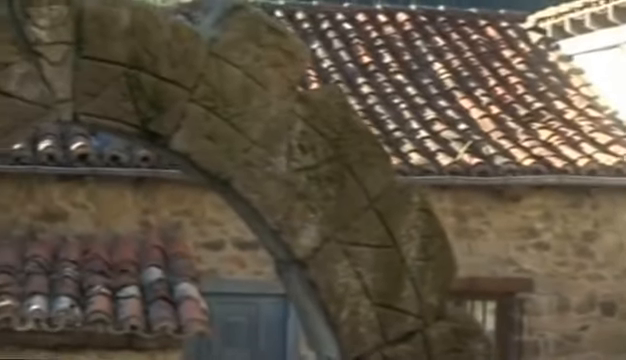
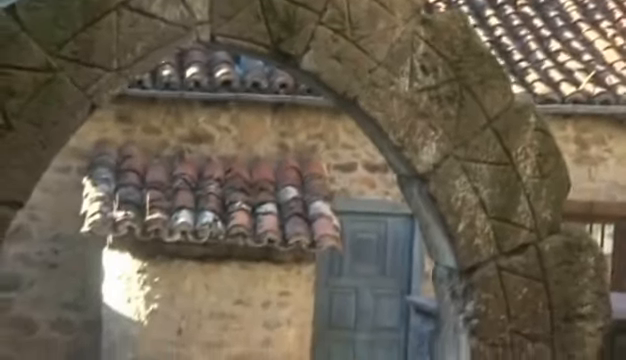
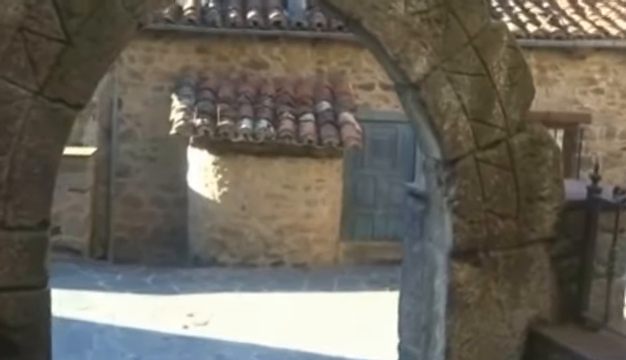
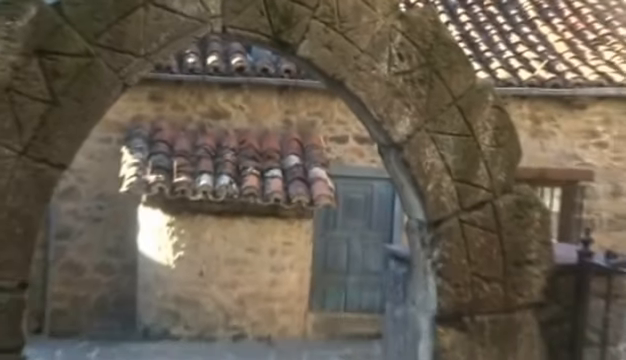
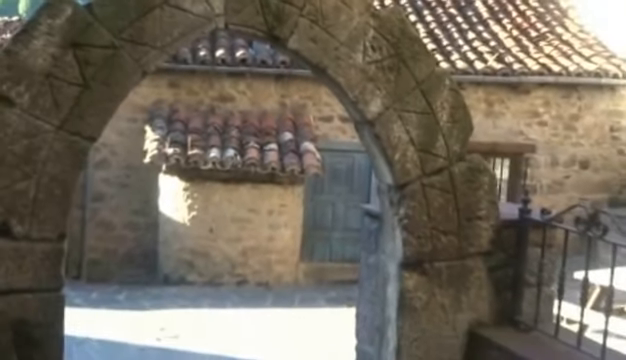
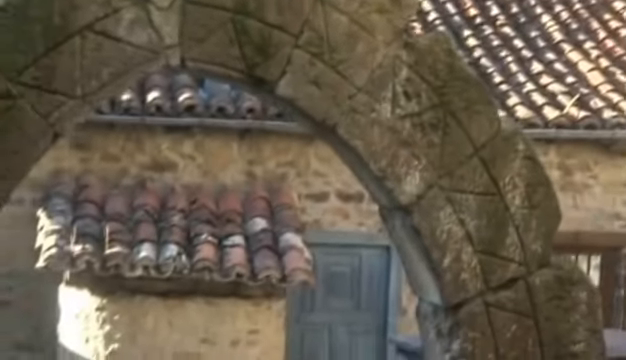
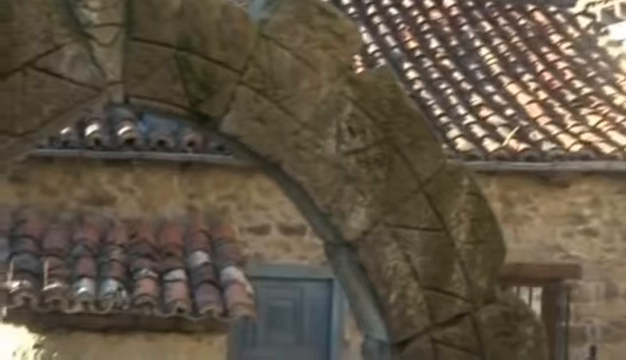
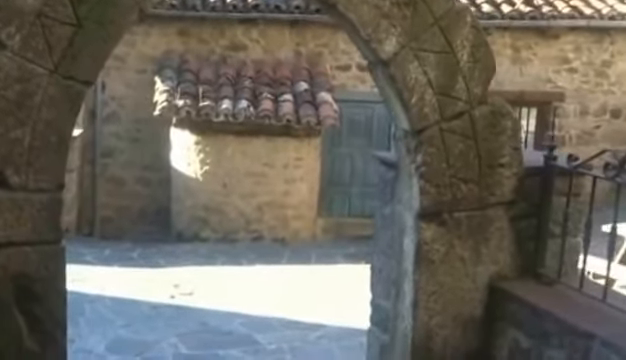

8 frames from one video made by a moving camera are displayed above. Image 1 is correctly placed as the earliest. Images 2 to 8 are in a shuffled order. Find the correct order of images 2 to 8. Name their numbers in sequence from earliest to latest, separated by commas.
7, 6, 2, 4, 5, 8, 3
